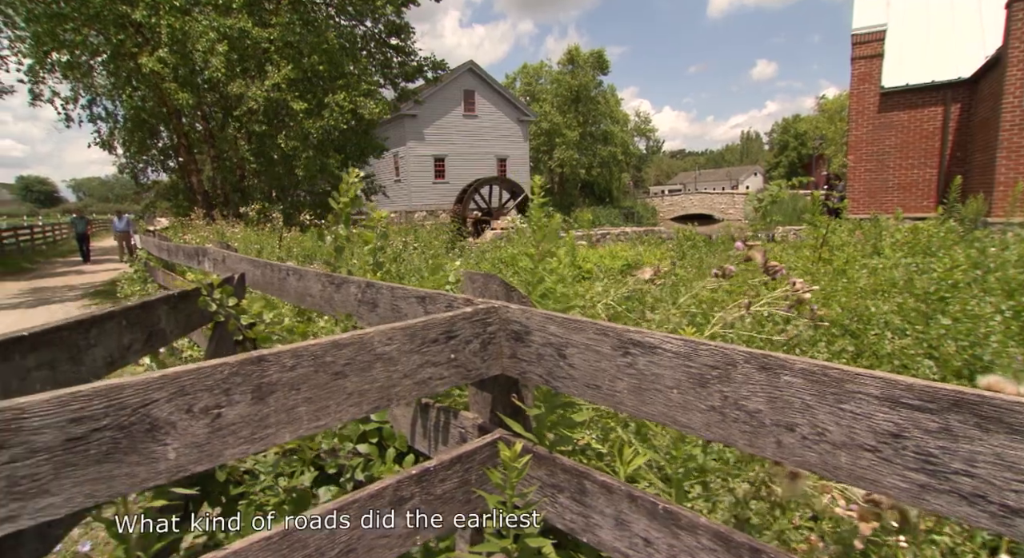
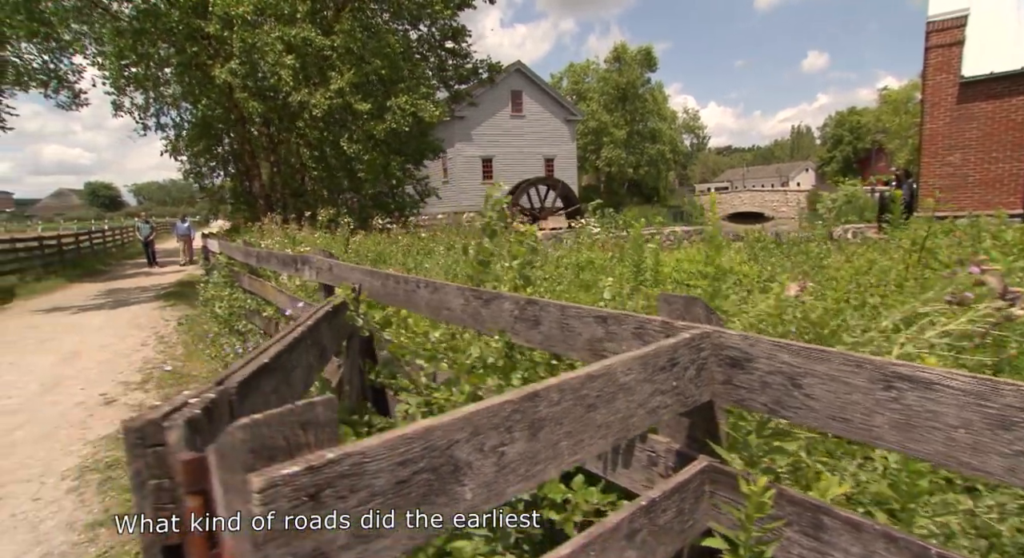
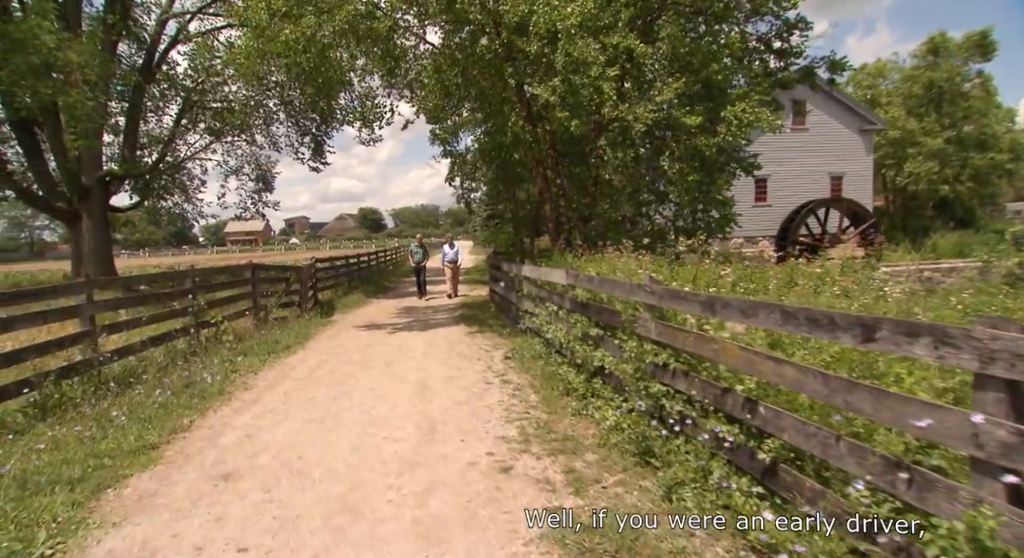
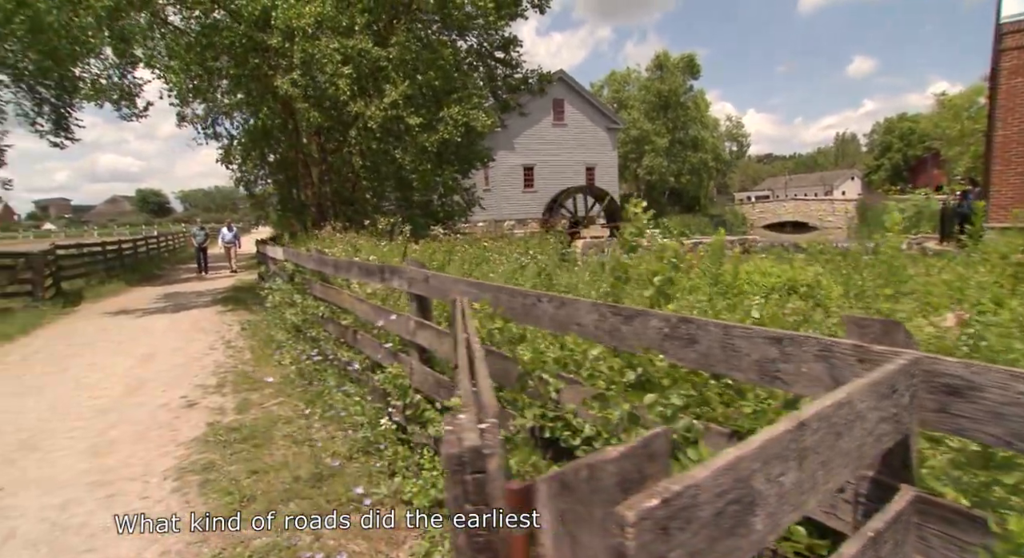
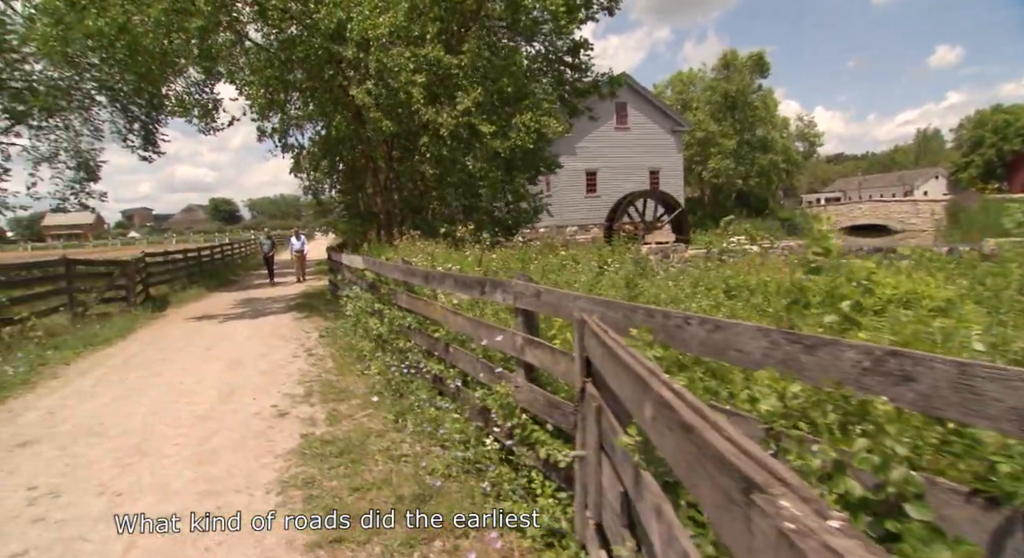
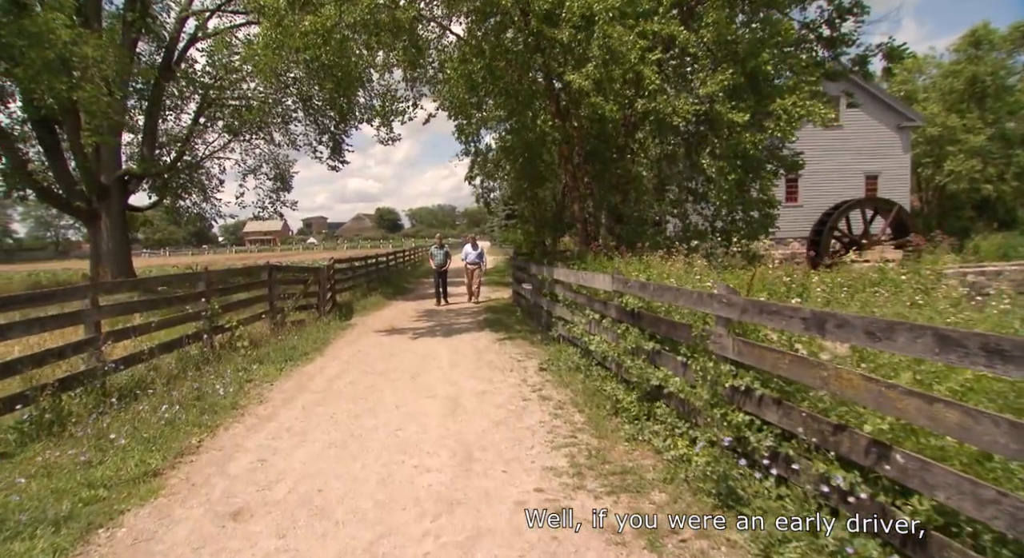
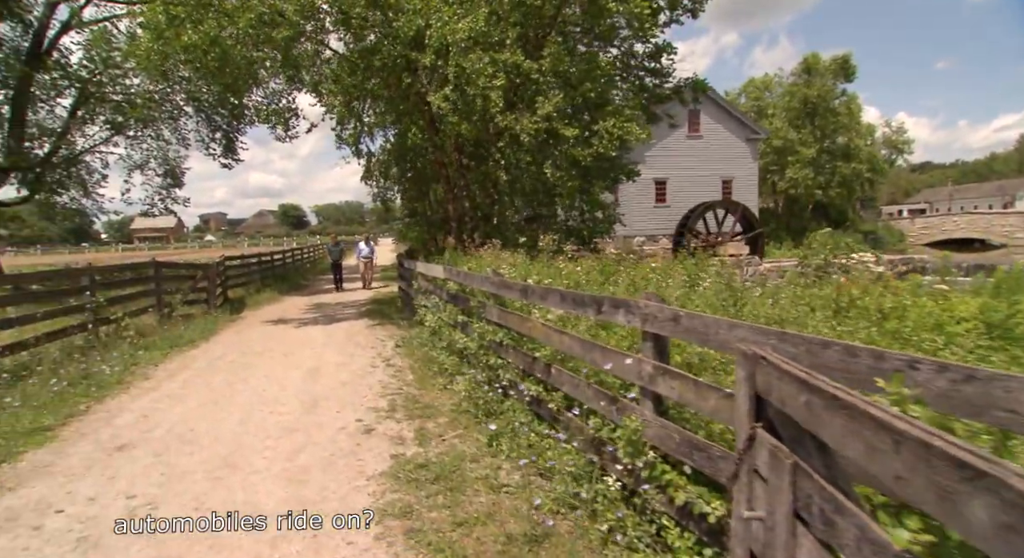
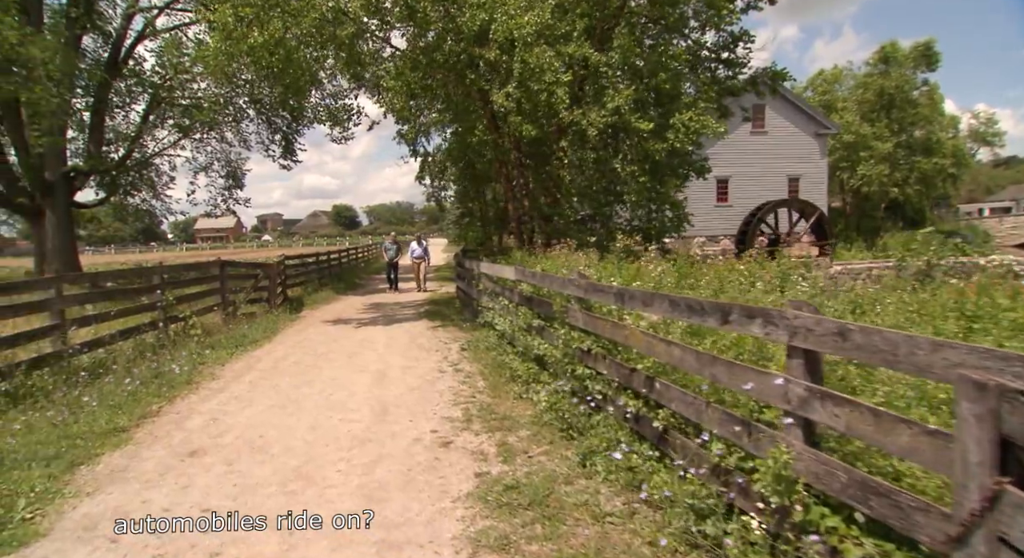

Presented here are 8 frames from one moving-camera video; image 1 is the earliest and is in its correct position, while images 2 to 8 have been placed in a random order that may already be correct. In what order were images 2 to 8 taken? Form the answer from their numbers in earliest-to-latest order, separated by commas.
2, 4, 5, 7, 8, 3, 6
